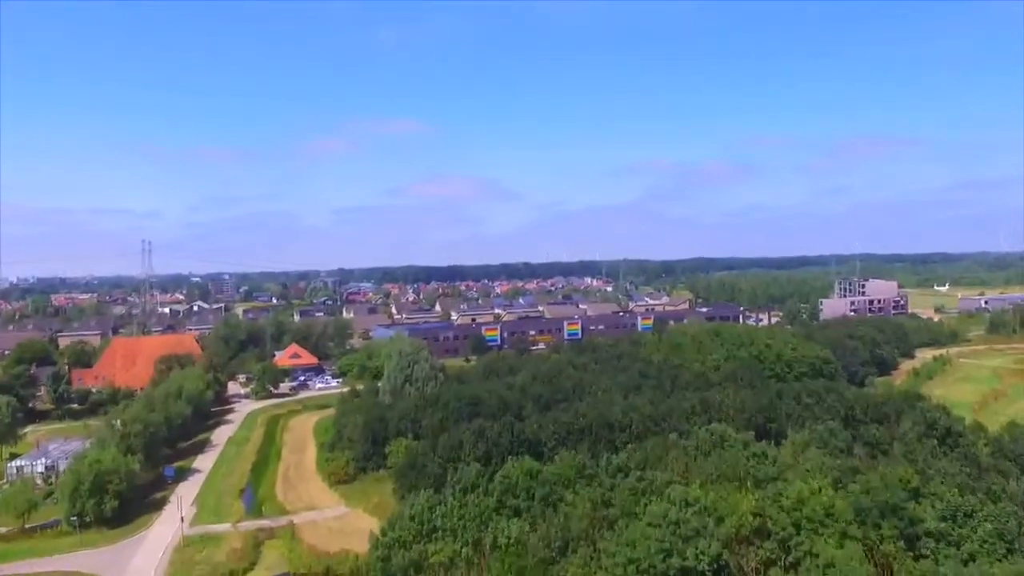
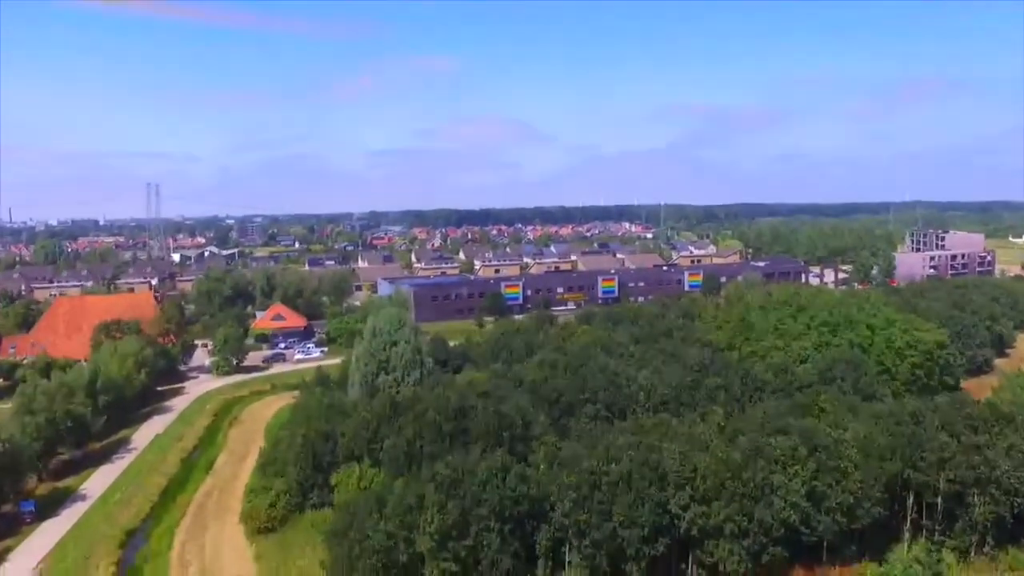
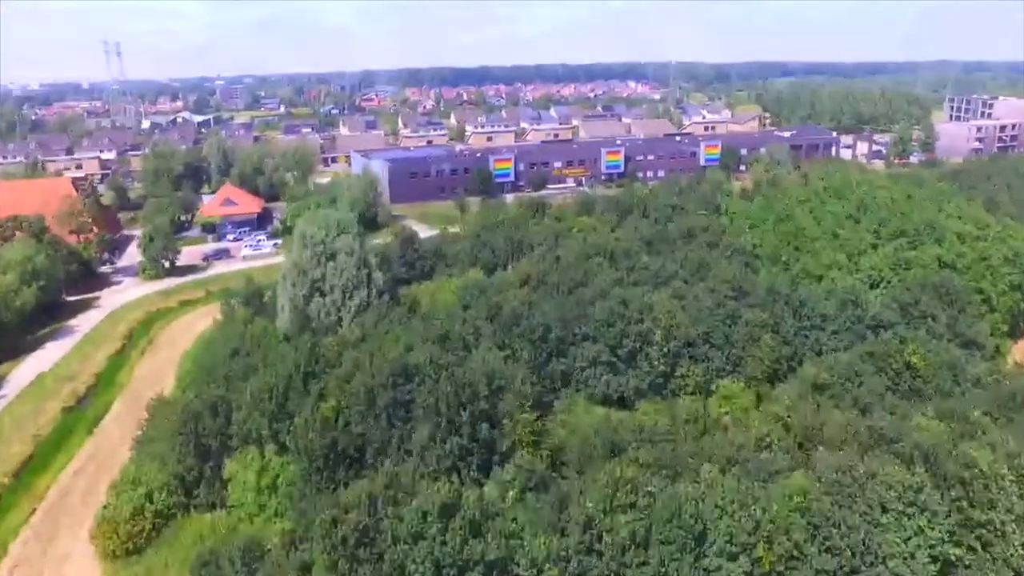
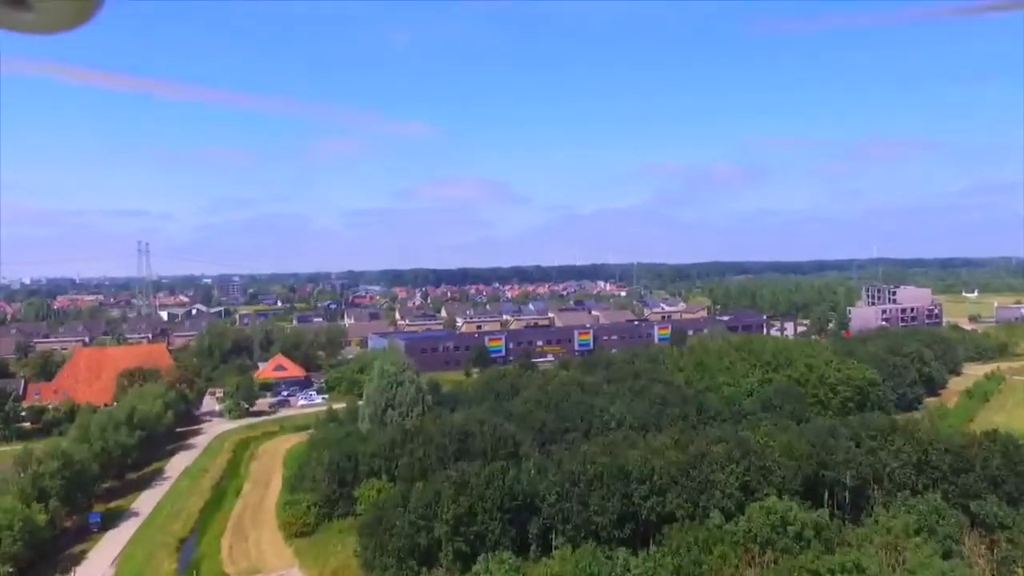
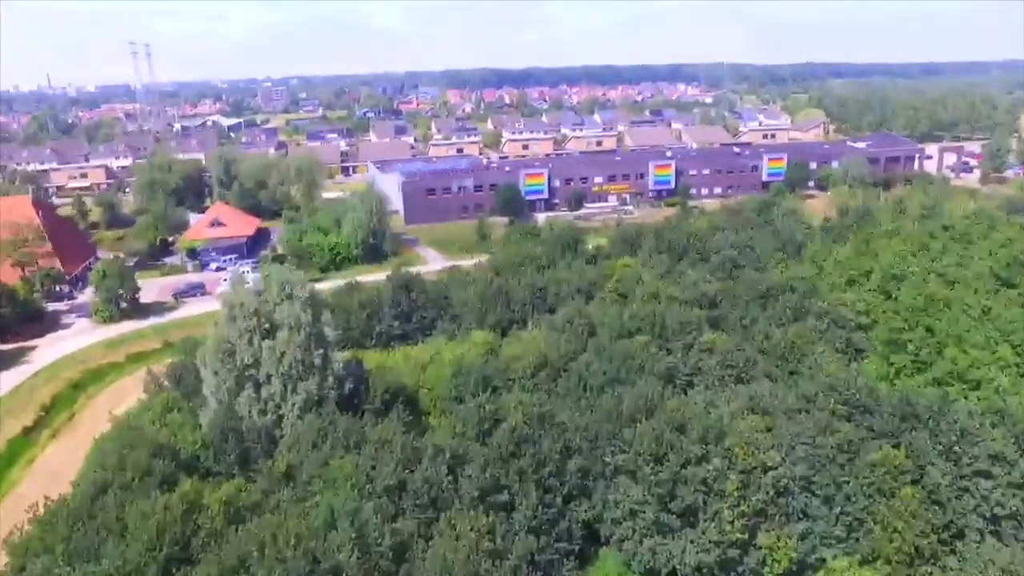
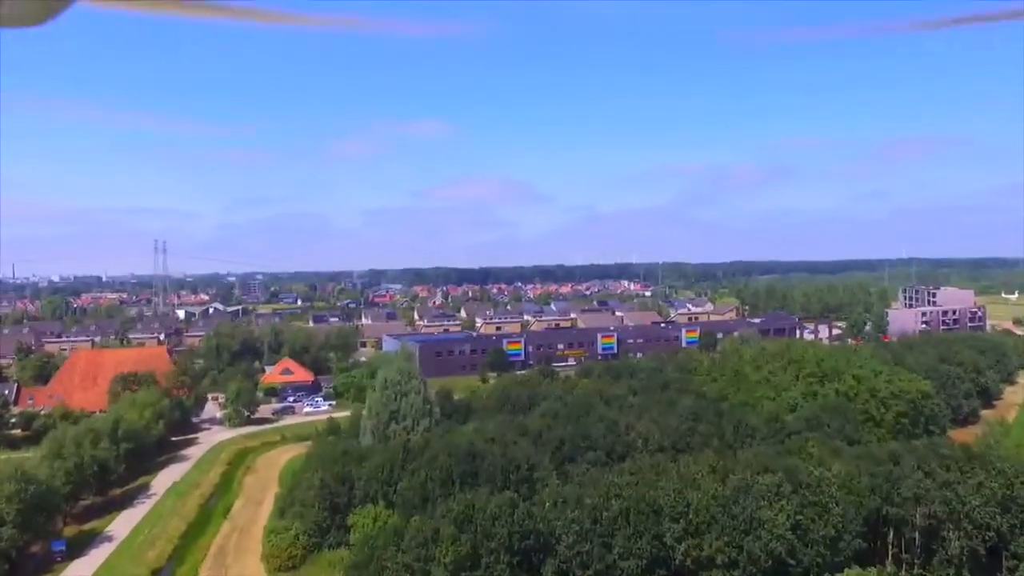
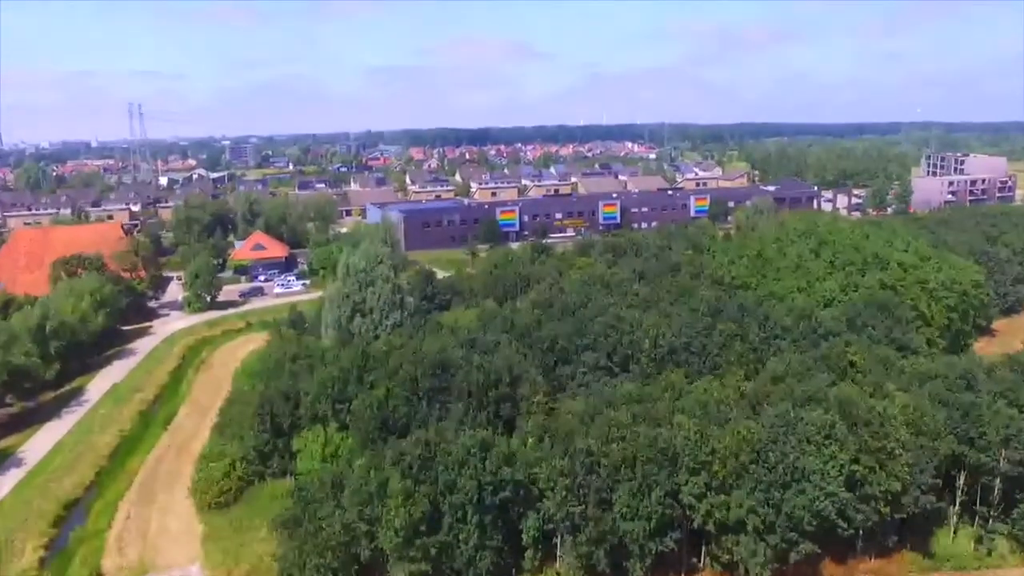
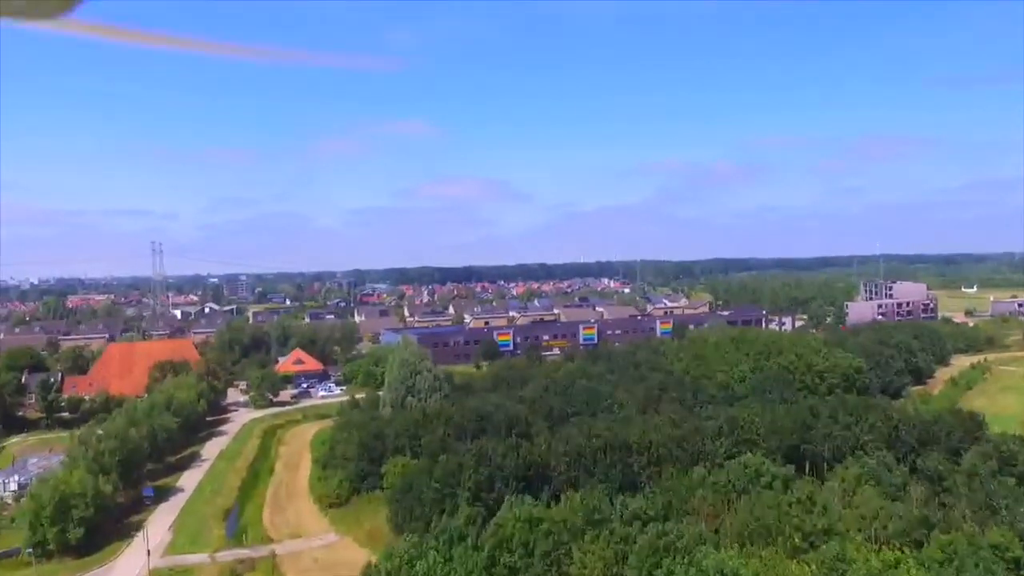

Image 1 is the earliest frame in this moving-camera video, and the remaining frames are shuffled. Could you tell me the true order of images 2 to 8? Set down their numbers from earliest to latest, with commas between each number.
8, 4, 6, 2, 7, 3, 5
